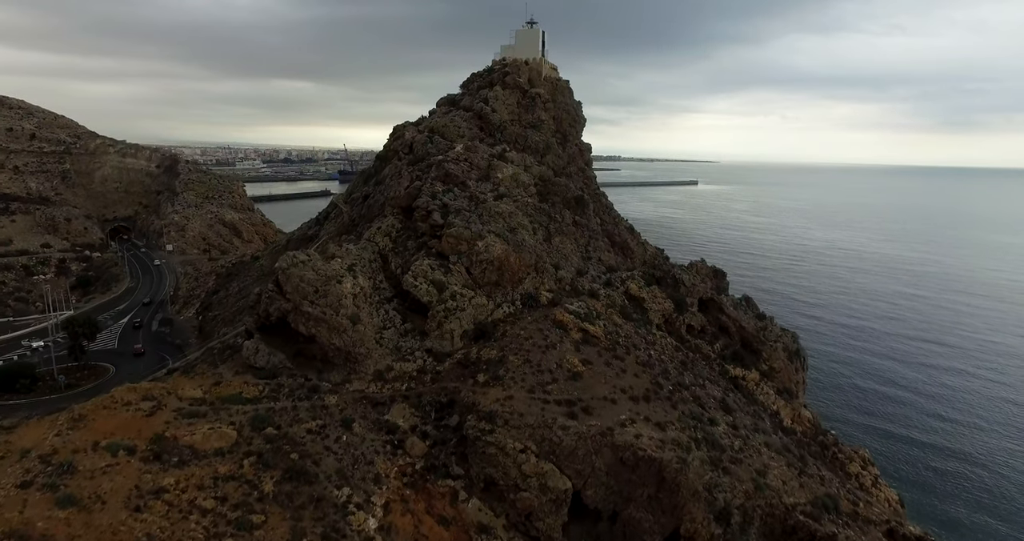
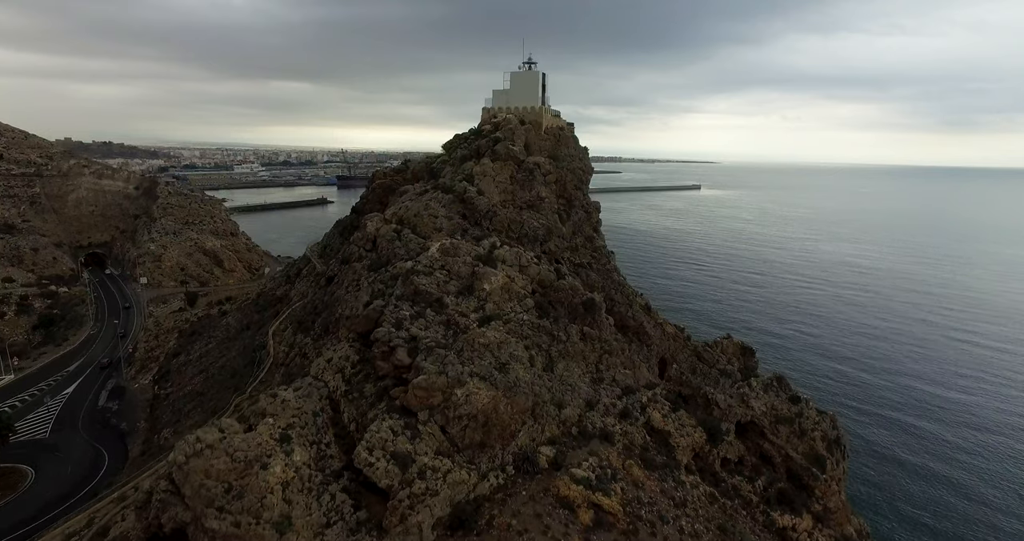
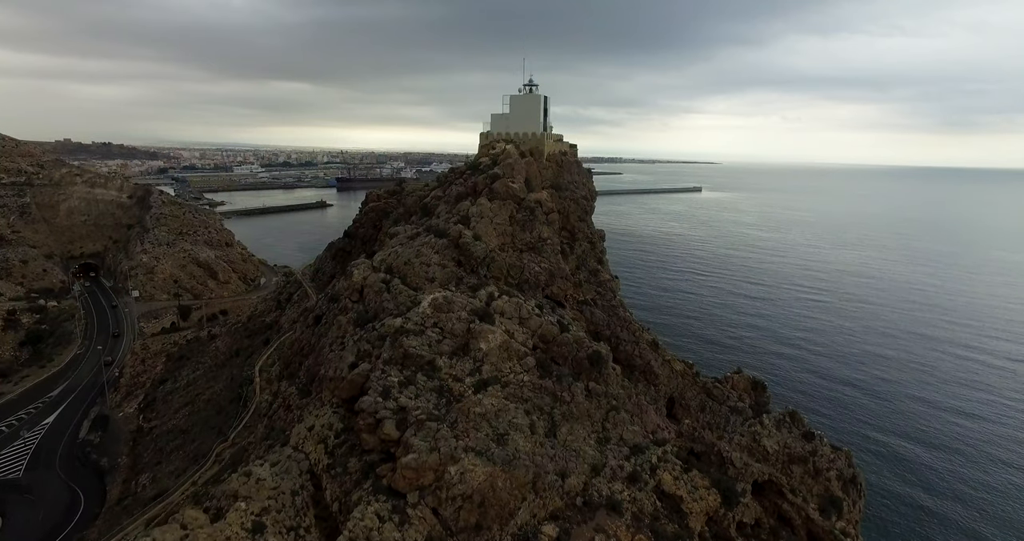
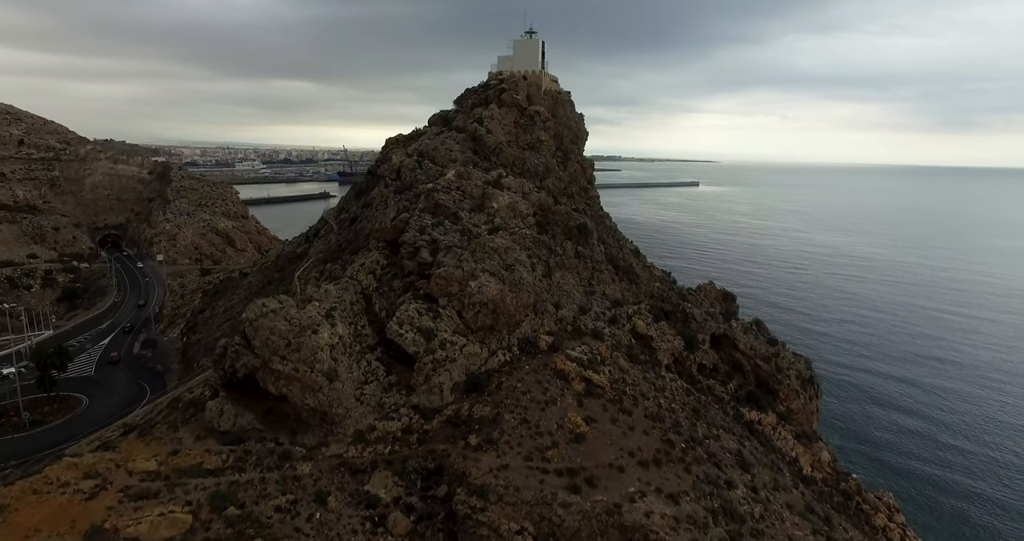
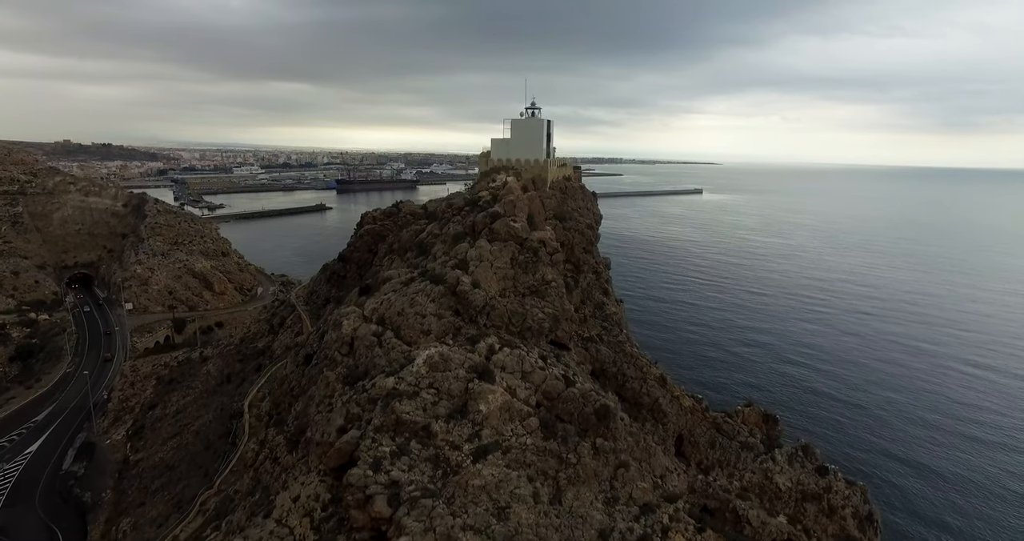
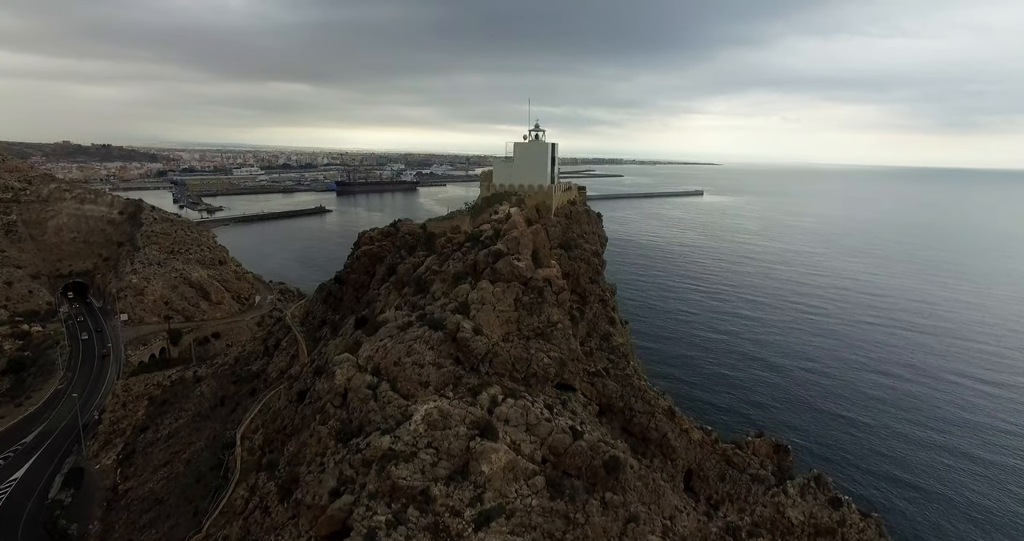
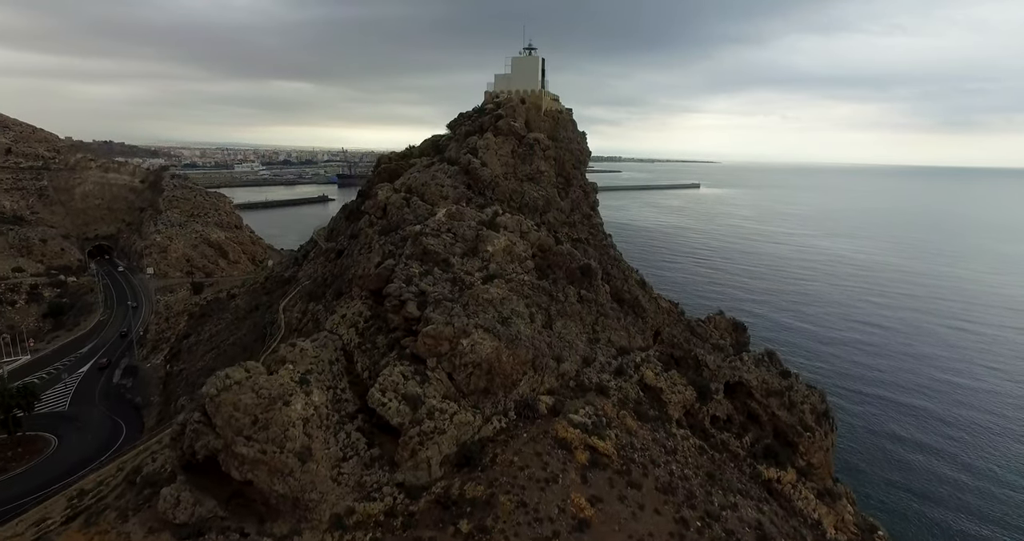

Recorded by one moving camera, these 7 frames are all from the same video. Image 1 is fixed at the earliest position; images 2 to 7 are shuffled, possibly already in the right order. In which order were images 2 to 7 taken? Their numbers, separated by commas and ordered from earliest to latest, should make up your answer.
4, 7, 2, 3, 5, 6
